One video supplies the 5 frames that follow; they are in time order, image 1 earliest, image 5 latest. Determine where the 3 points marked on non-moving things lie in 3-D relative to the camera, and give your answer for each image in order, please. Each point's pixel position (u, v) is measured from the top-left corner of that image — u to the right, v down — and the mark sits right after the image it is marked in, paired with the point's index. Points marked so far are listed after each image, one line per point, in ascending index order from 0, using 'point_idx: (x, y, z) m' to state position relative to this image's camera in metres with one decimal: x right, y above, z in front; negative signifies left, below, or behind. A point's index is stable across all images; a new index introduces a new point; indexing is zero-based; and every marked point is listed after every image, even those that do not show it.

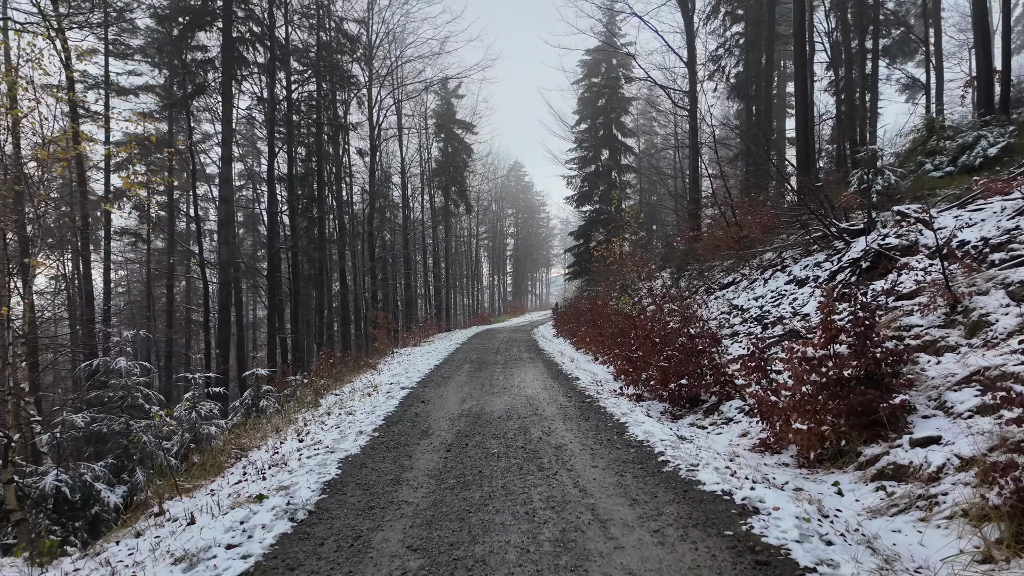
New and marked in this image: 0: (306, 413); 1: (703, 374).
0: (-2.8, -1.7, +7.6) m
1: (+2.1, -0.9, +6.2) m
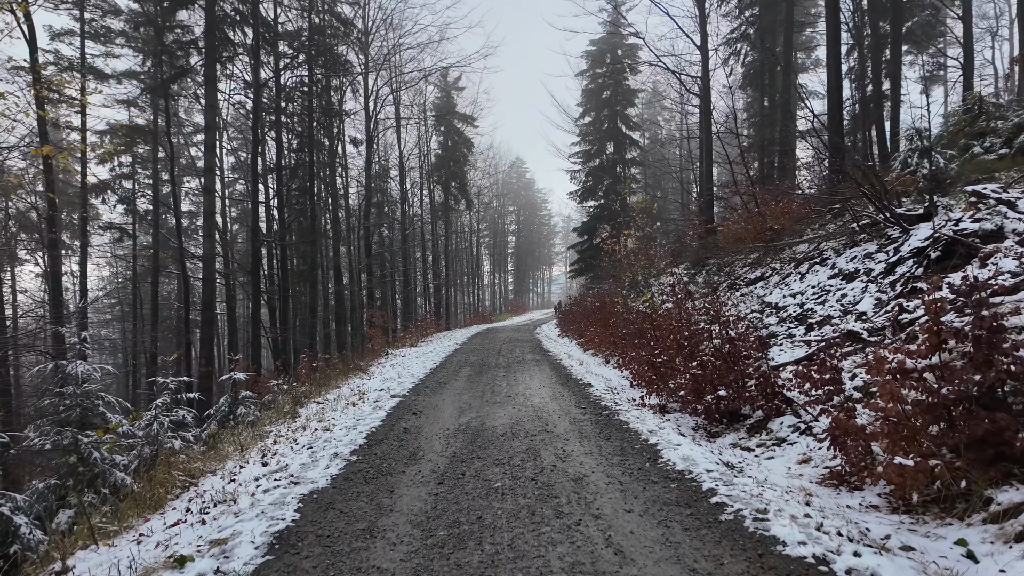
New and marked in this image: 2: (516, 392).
0: (-2.7, -1.6, +6.6) m
1: (+2.1, -0.9, +5.2) m
2: (+0.1, -1.4, +7.4) m
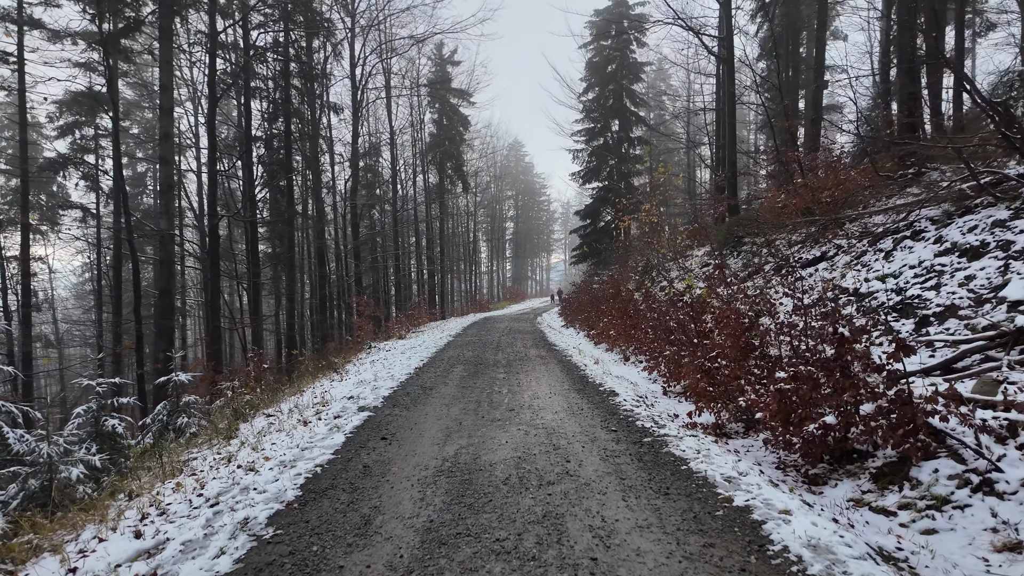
0: (-2.7, -1.4, +5.0) m
1: (+2.2, -0.7, +3.5) m
2: (+0.1, -1.2, +5.7) m
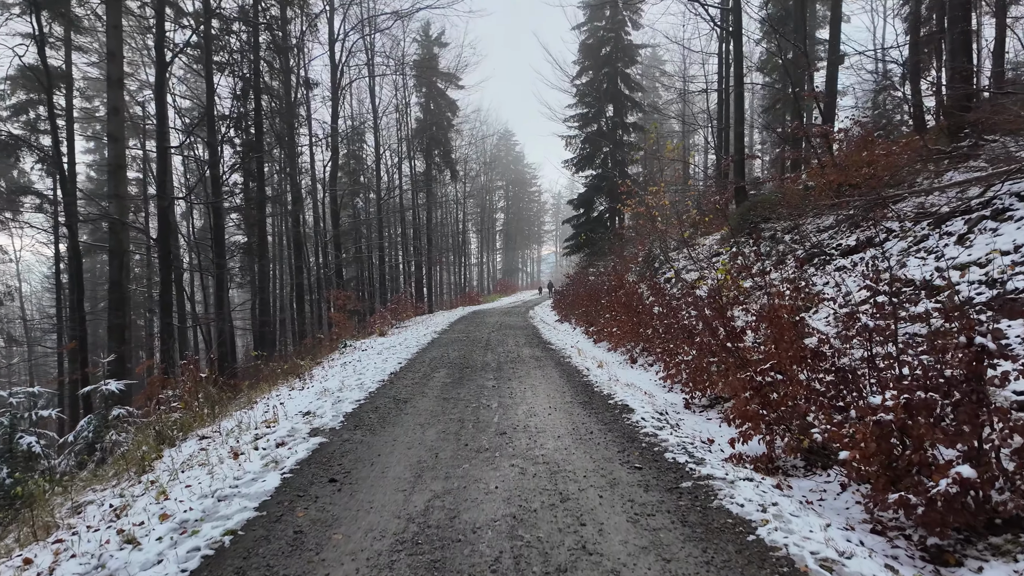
0: (-2.7, -1.4, +3.8) m
1: (+2.1, -0.7, +2.4) m
2: (0.0, -1.1, +4.5) m
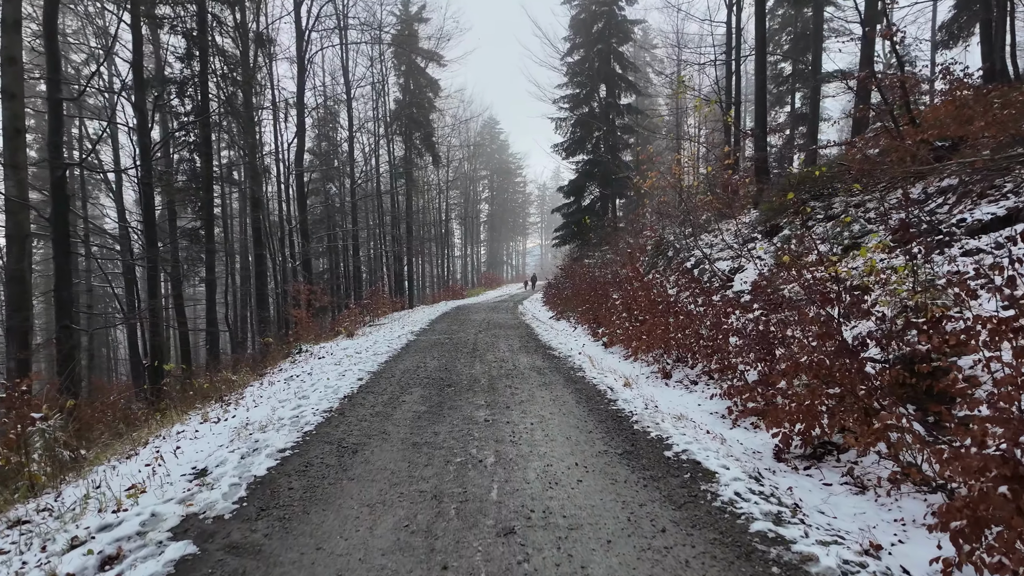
0: (-2.6, -1.4, +1.9) m
1: (+2.2, -0.7, +0.6) m
2: (+0.1, -1.1, +2.7) m
